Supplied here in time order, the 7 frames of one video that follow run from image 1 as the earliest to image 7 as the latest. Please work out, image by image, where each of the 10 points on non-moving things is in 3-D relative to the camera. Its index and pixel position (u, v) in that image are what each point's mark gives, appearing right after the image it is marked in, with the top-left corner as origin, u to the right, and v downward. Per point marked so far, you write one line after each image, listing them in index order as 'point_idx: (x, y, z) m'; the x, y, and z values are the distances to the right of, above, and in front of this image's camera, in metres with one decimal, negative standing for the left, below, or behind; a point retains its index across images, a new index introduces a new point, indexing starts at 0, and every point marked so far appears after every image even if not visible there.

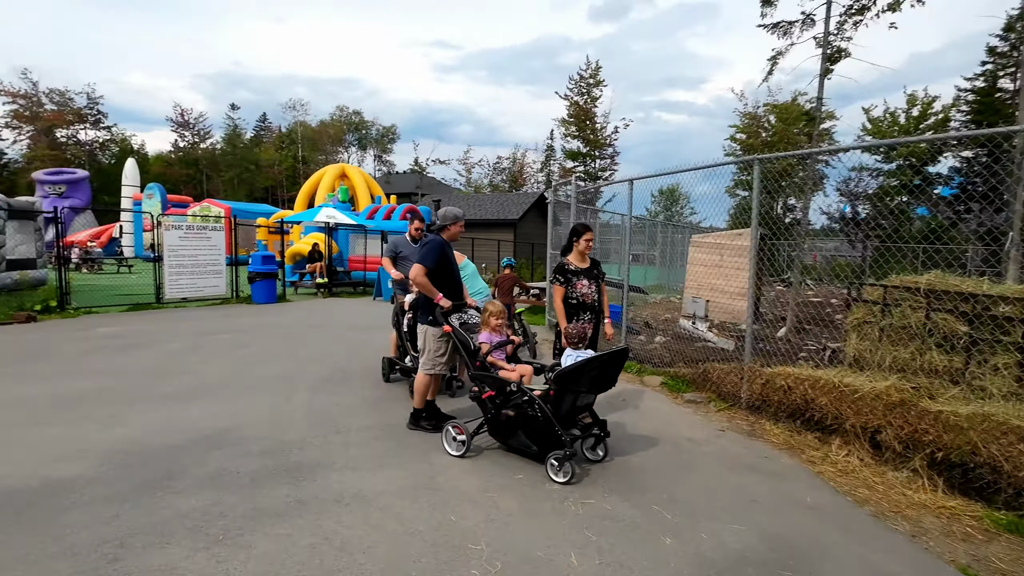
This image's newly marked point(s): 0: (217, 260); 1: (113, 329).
0: (-7.3, +0.7, +13.8) m
1: (-7.0, -0.7, +9.7) m
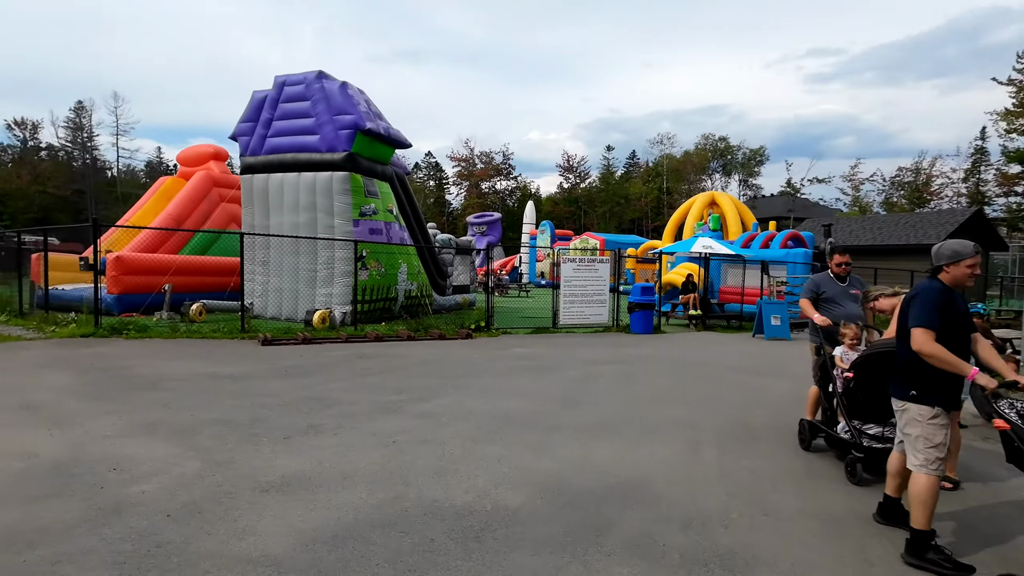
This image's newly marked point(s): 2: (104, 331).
0: (+2.4, 0.0, +14.7) m
1: (+0.2, -1.3, +11.2) m
2: (-7.8, -0.8, +10.7) m
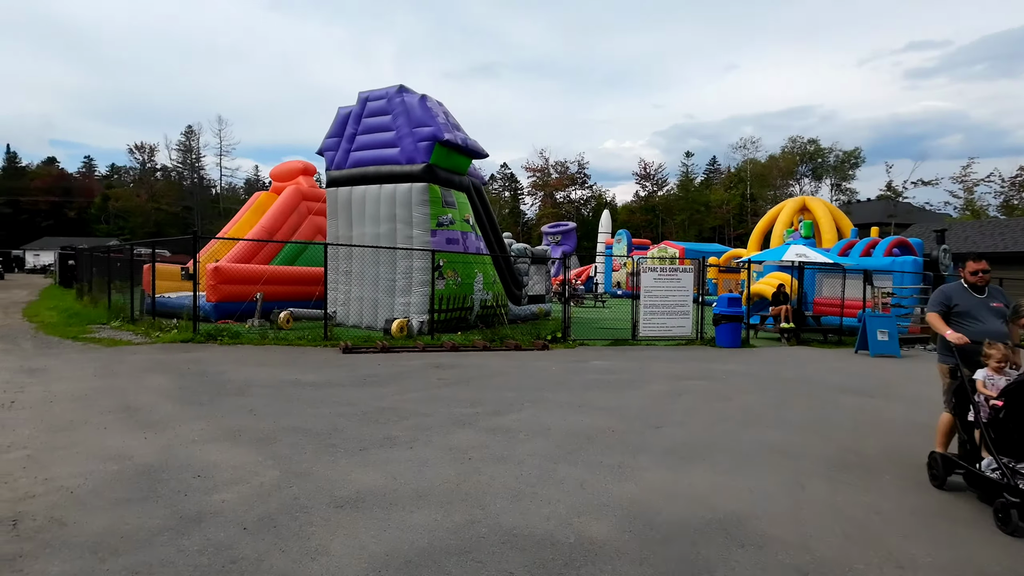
0: (+4.3, -0.3, +14.0) m
1: (+1.7, -1.4, +10.7) m
2: (-6.3, -1.0, +11.3) m
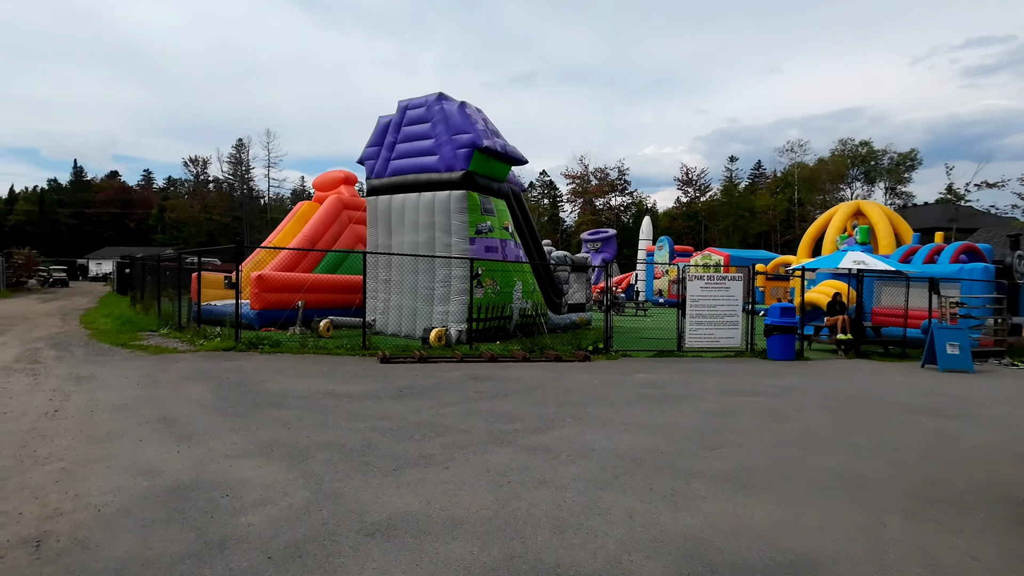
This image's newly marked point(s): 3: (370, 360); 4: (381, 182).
0: (+5.3, -0.5, +13.3) m
1: (+2.5, -1.6, +10.3) m
2: (-5.5, -1.2, +11.4) m
3: (-2.7, -1.4, +10.7) m
4: (-3.7, +3.0, +15.7) m
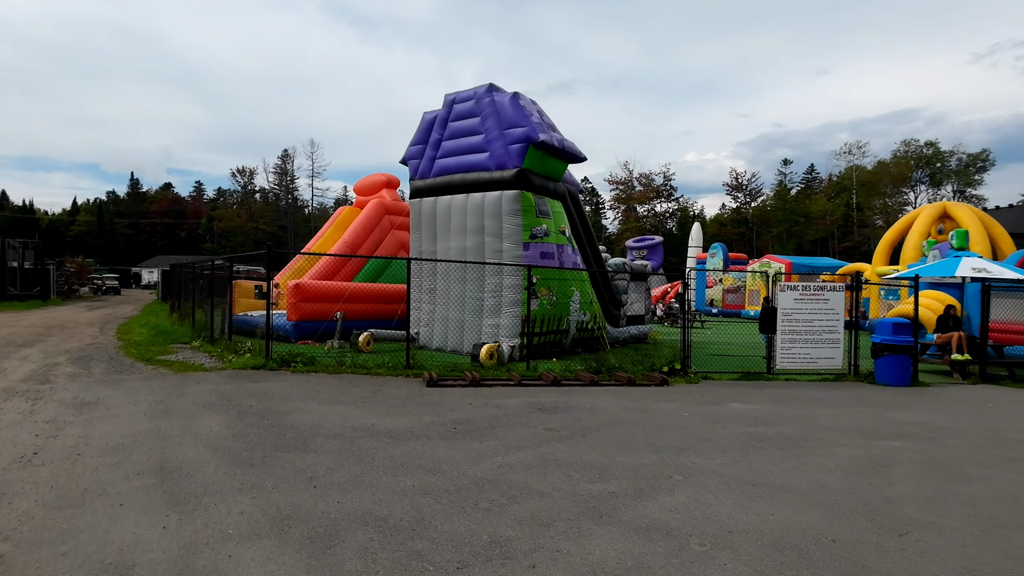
0: (+6.6, -0.8, +11.4) m
1: (+3.6, -1.8, +8.5) m
2: (-4.4, -1.4, +10.2) m
3: (-1.6, -1.6, +9.3) m
4: (-2.2, +2.7, +14.4) m
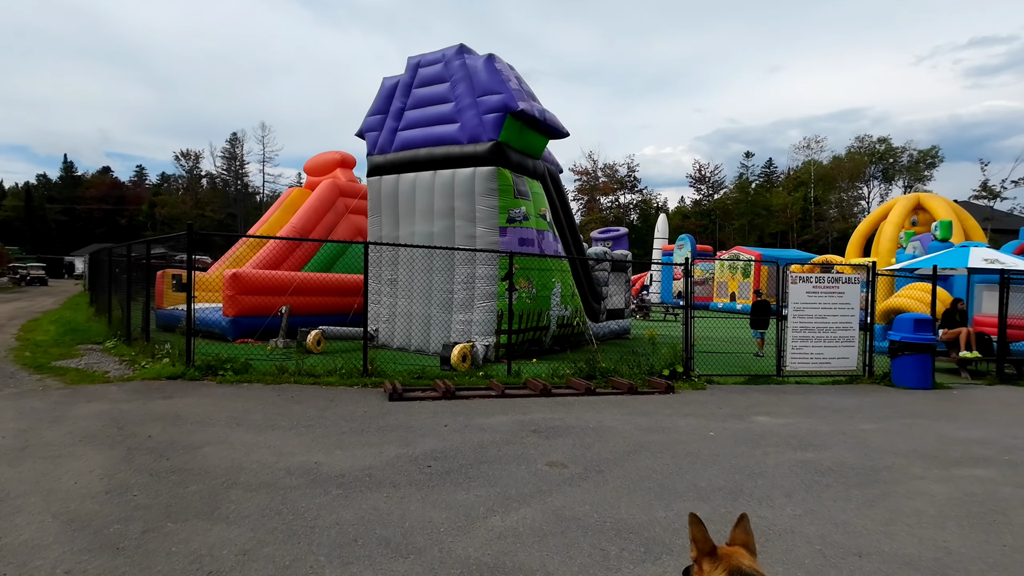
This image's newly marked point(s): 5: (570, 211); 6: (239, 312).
0: (+6.1, -0.6, +10.2) m
1: (+3.3, -1.7, +7.1) m
2: (-4.7, -1.2, +8.2) m
3: (-1.9, -1.4, +7.6) m
4: (-2.8, +2.9, +12.6) m
5: (+1.5, +2.0, +14.5) m
6: (-6.0, -0.5, +12.3) m
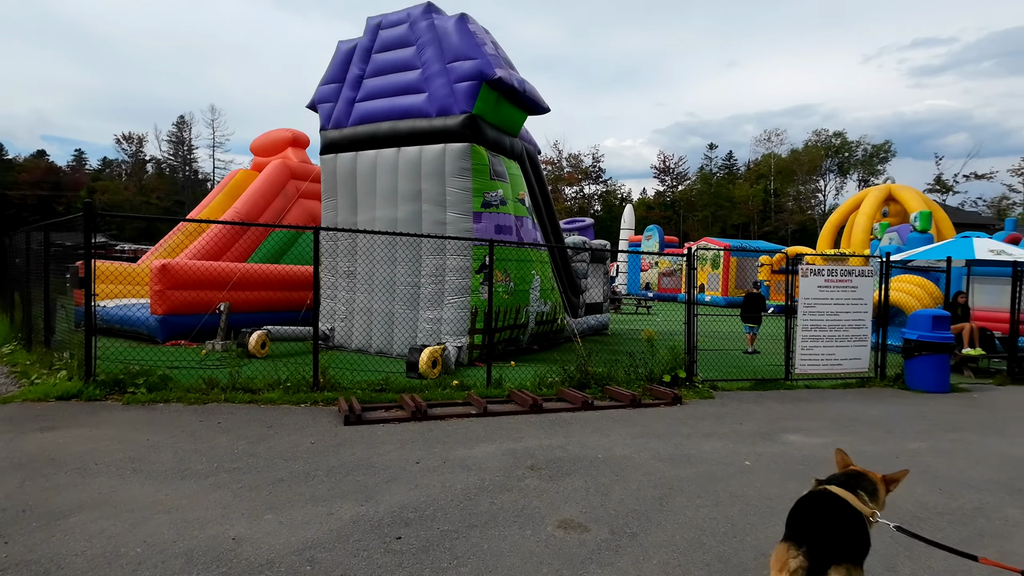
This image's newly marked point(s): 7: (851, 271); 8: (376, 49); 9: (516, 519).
0: (+5.8, -0.5, +9.2) m
1: (+3.2, -1.6, +6.0) m
2: (-4.9, -1.2, +6.6) m
3: (-2.0, -1.4, +6.1) m
4: (-3.4, +3.0, +10.9) m
5: (+0.9, +2.2, +13.2) m
6: (-6.5, -0.4, +10.5) m
7: (+5.5, +0.3, +9.1) m
8: (-2.6, +4.7, +10.8) m
9: (0.0, -1.6, +3.8) m
